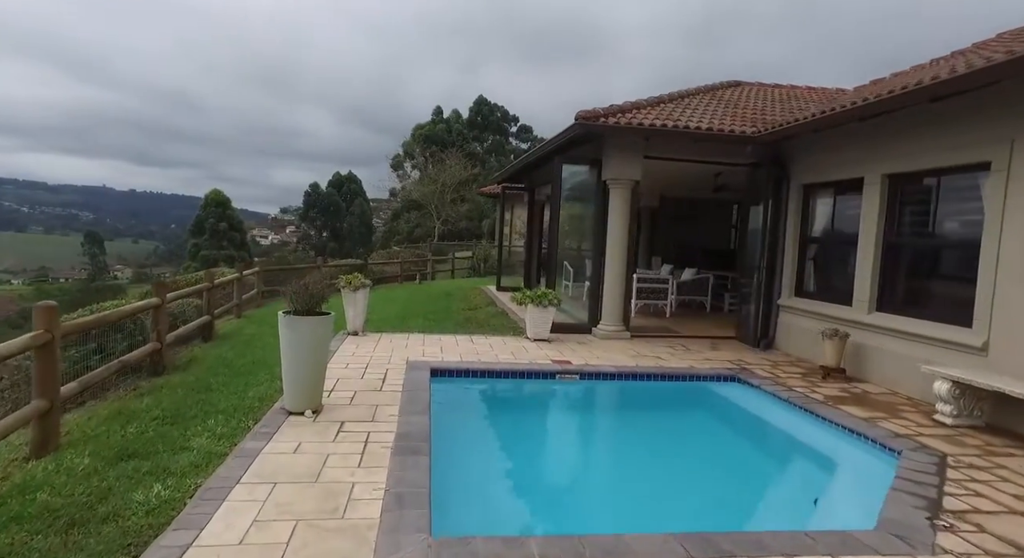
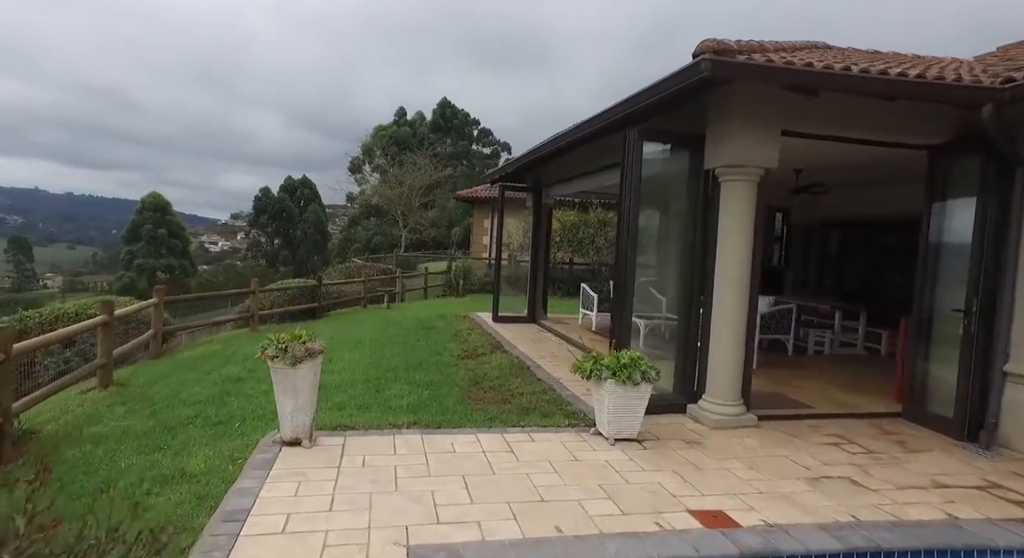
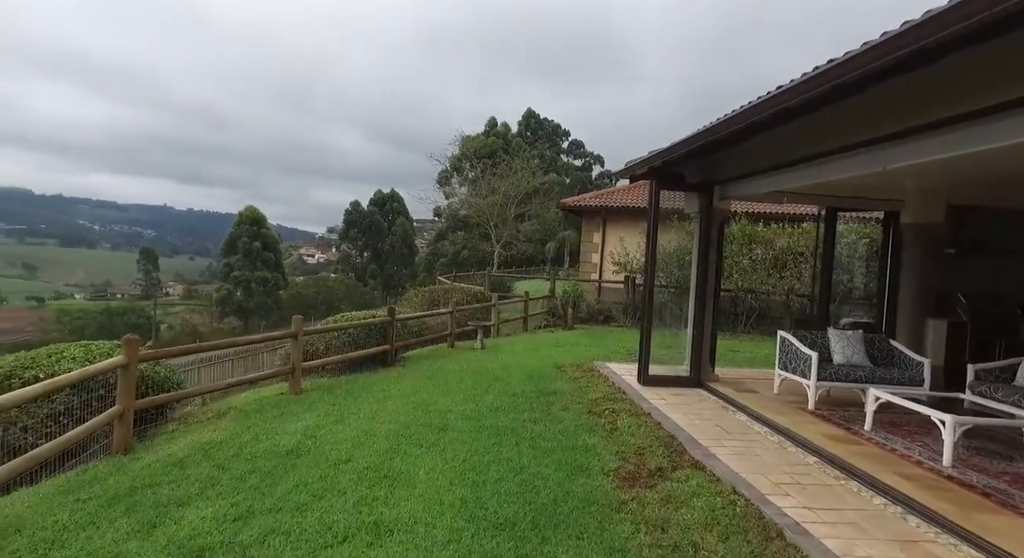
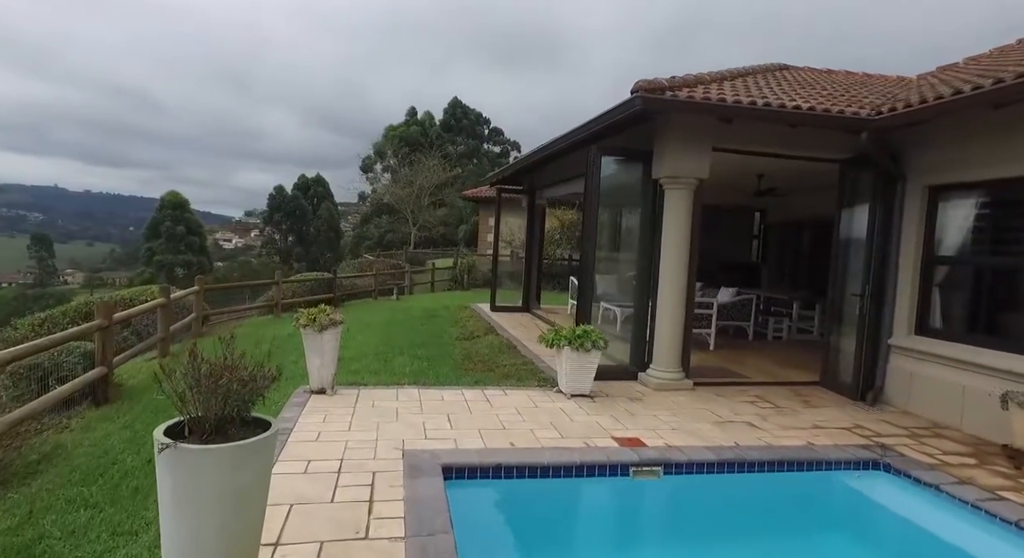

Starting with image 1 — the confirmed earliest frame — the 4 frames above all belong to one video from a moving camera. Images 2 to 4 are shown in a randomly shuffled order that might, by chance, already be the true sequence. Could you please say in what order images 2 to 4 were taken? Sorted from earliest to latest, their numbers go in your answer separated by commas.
4, 2, 3
